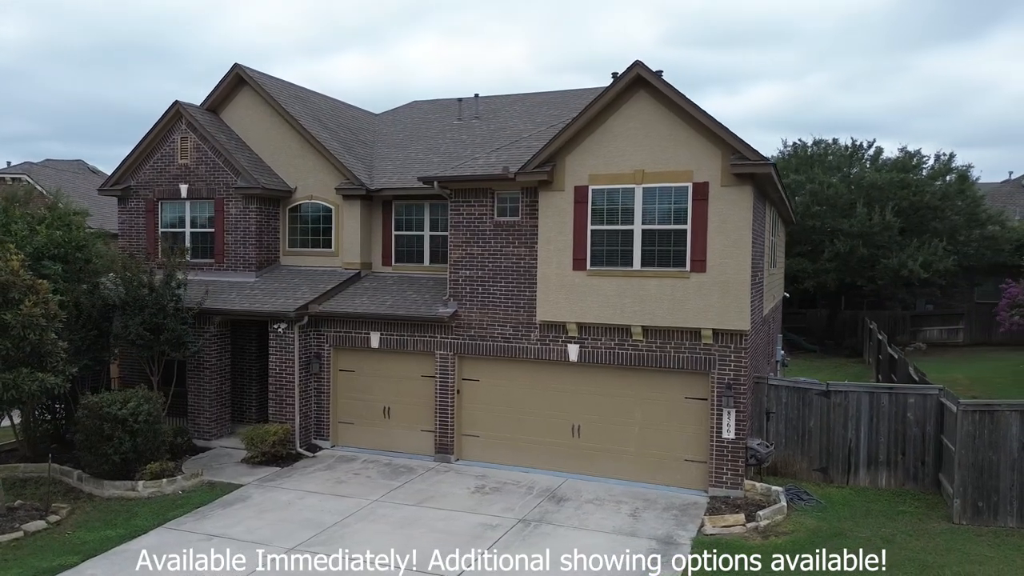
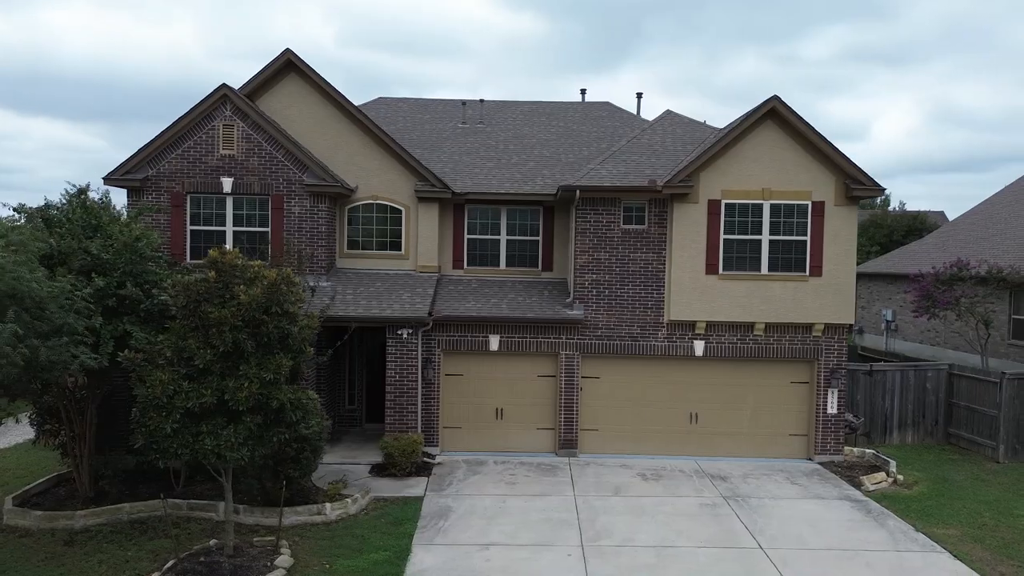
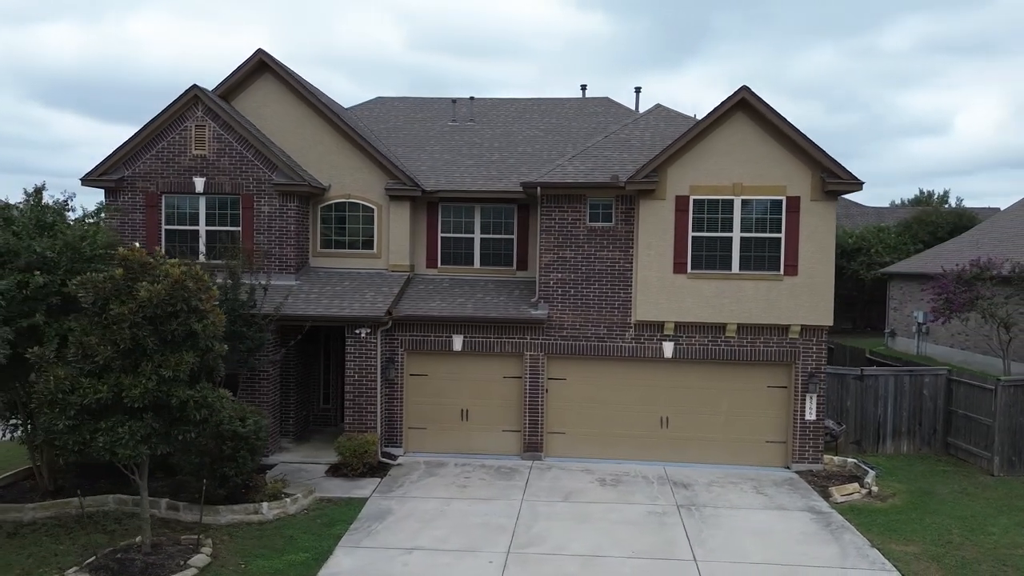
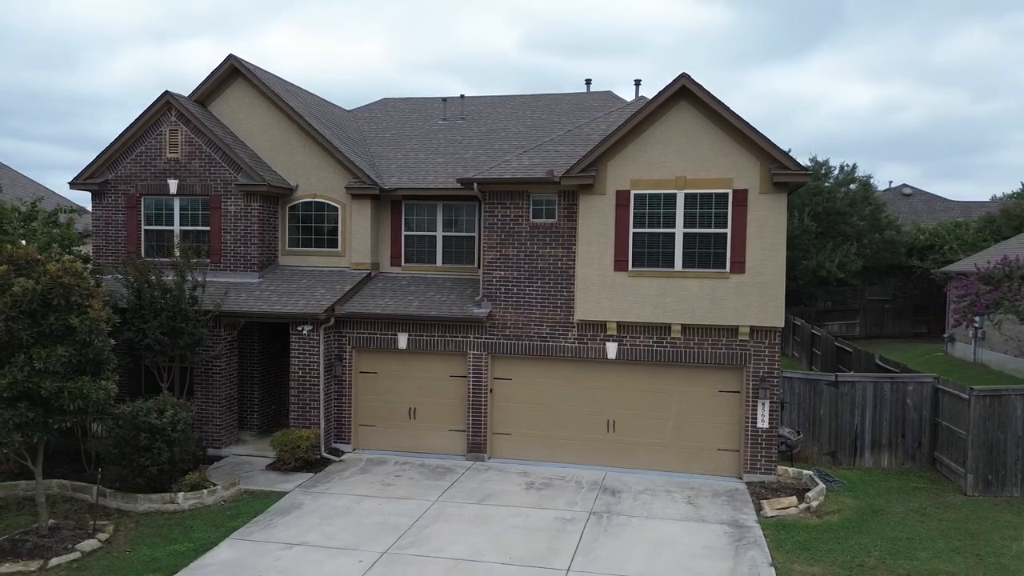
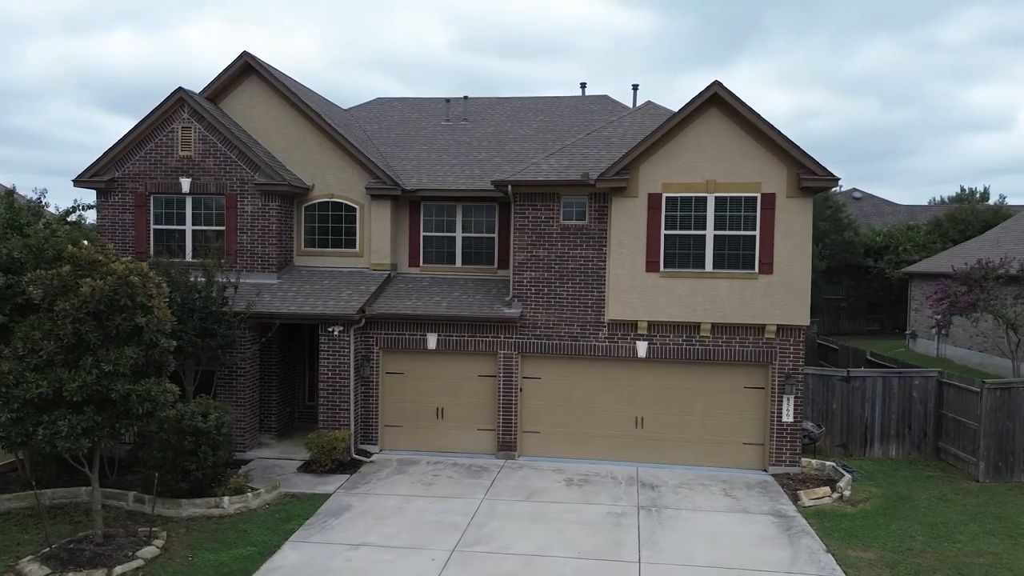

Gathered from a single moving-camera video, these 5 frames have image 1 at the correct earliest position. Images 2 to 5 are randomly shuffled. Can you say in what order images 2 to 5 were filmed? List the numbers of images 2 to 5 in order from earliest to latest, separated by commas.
4, 5, 3, 2
